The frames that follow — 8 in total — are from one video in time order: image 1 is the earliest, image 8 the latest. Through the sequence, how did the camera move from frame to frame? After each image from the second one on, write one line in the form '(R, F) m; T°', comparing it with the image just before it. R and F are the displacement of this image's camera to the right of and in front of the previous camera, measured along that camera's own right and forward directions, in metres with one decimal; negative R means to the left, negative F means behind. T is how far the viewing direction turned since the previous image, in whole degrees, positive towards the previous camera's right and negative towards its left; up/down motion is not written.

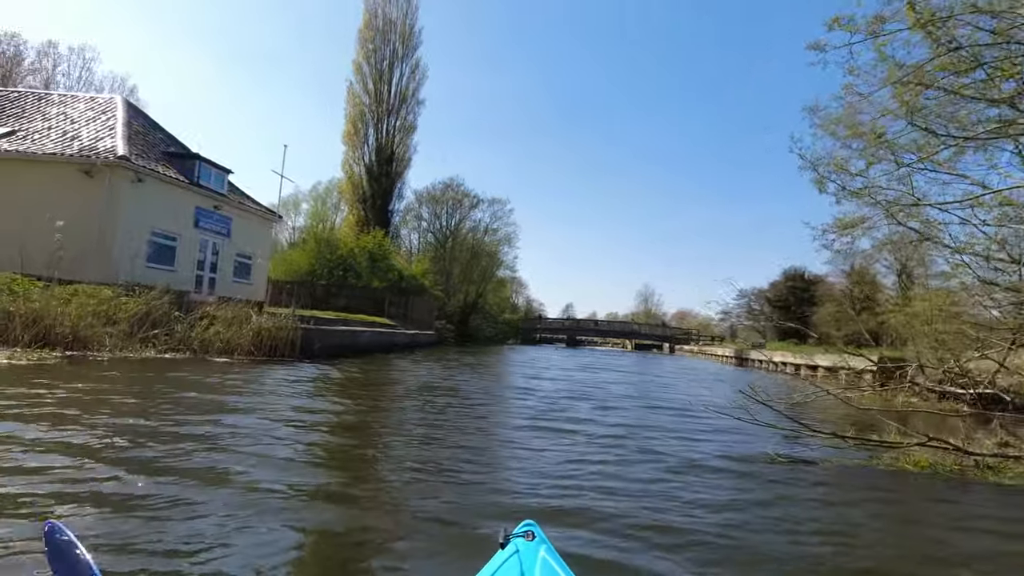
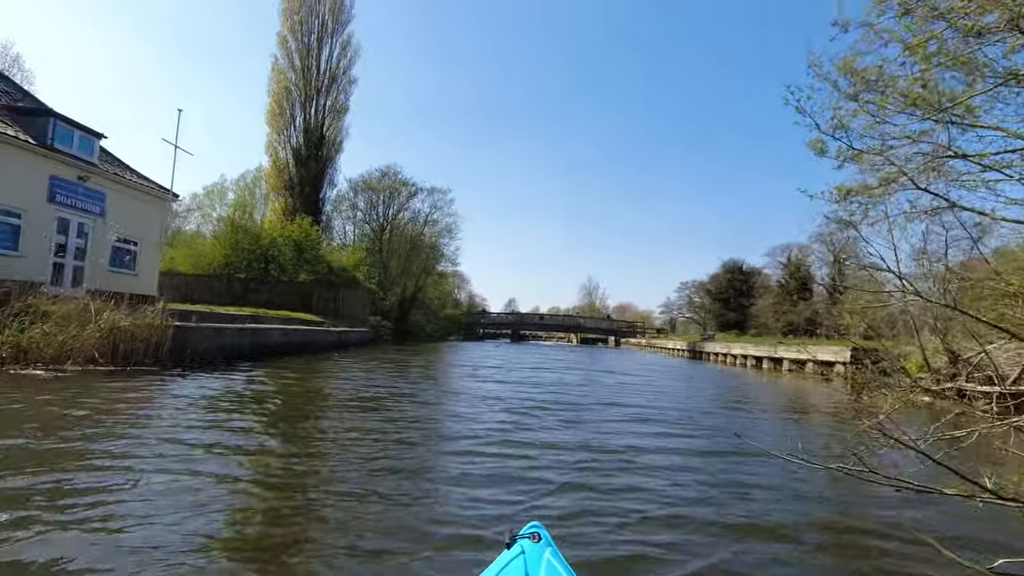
(+0.1, +2.1) m; +5°
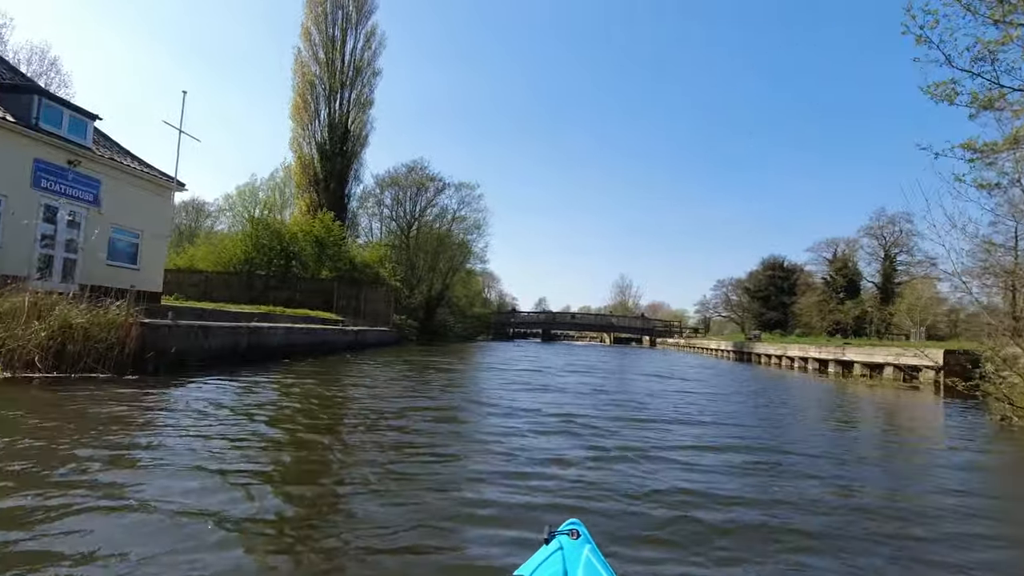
(-0.1, +1.6) m; -3°
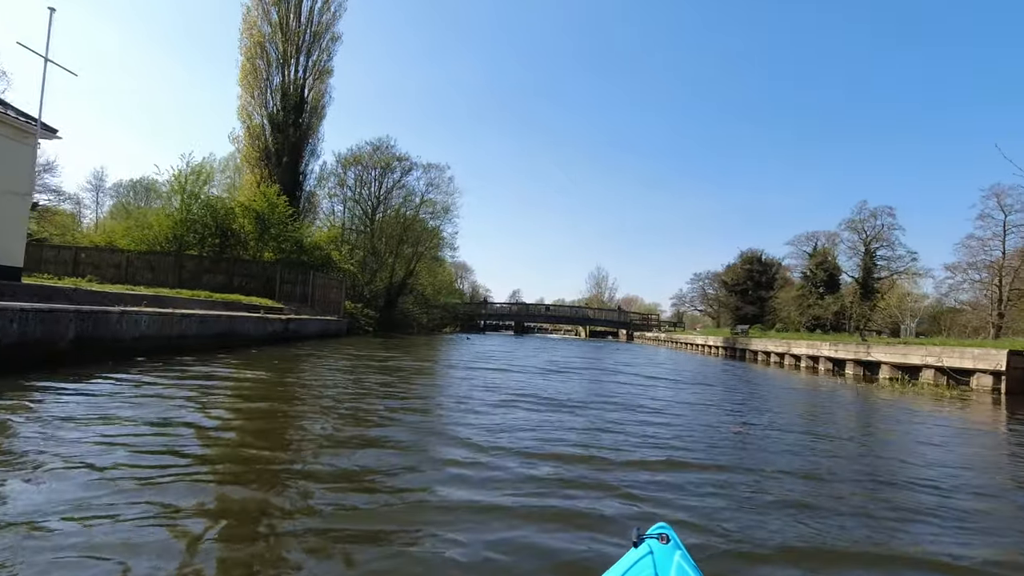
(+0.2, +2.8) m; +2°
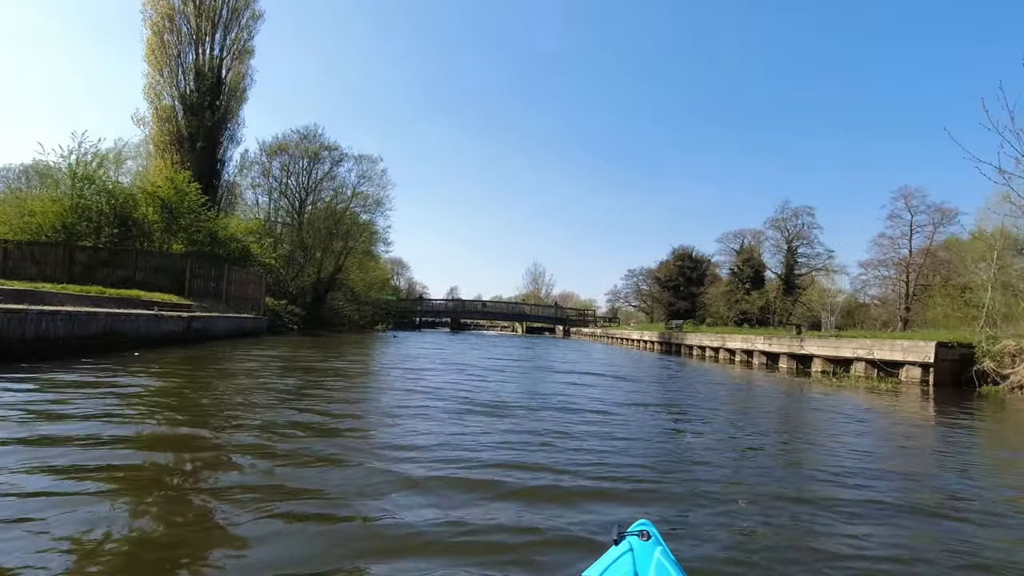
(+0.1, +0.7) m; +6°
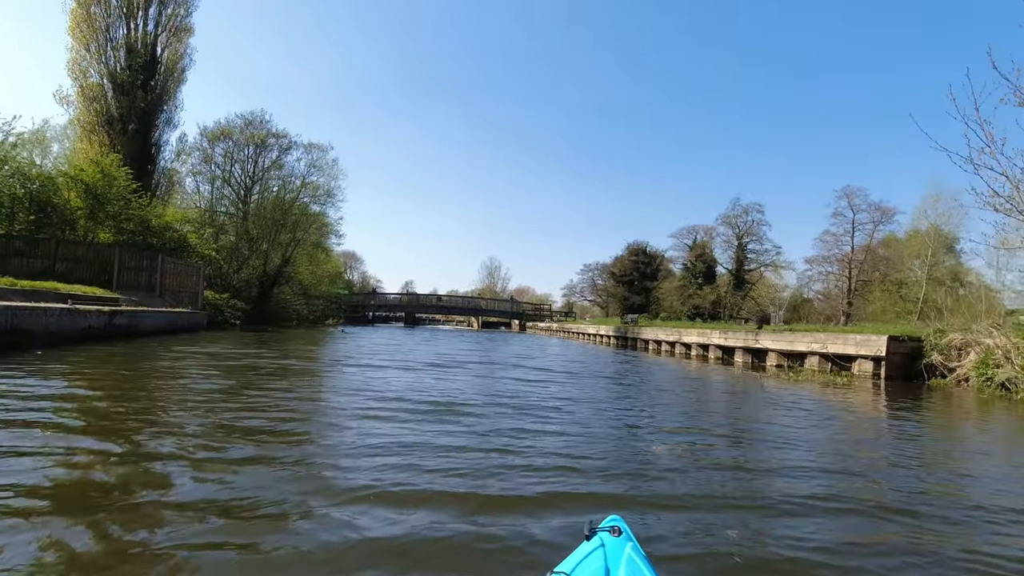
(+0.1, +0.5) m; +4°
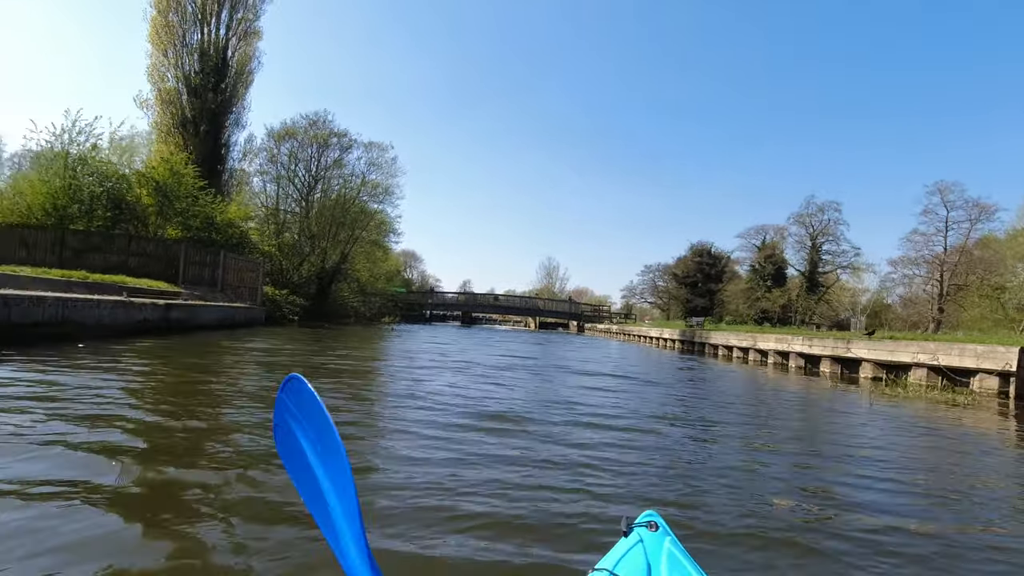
(-0.1, +0.9) m; -5°
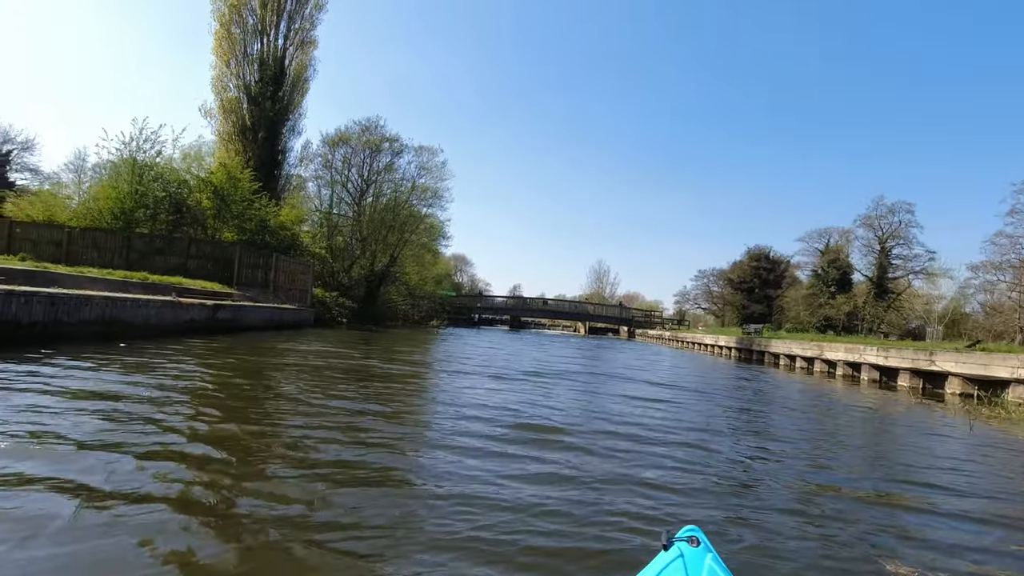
(0.0, +0.5) m; -5°
